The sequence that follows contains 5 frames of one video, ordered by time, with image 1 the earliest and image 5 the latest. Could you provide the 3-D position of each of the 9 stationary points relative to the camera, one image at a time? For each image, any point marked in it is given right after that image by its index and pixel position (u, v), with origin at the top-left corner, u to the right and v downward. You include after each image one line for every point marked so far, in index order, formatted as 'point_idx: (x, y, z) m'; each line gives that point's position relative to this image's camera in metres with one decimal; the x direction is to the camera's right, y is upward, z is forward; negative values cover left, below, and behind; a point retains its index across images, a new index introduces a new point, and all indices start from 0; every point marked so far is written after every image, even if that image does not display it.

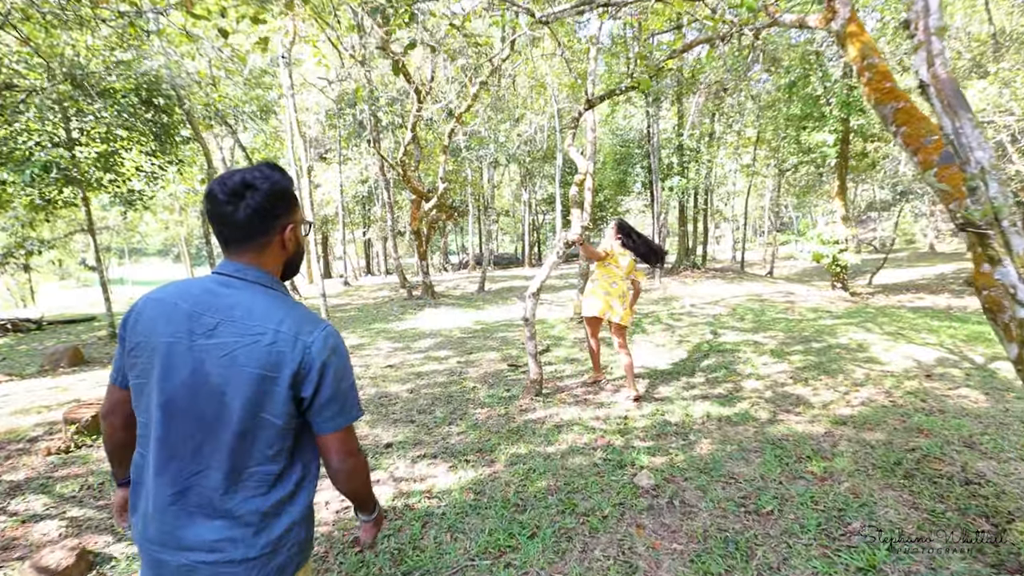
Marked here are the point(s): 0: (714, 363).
0: (+1.8, -0.7, +5.4) m
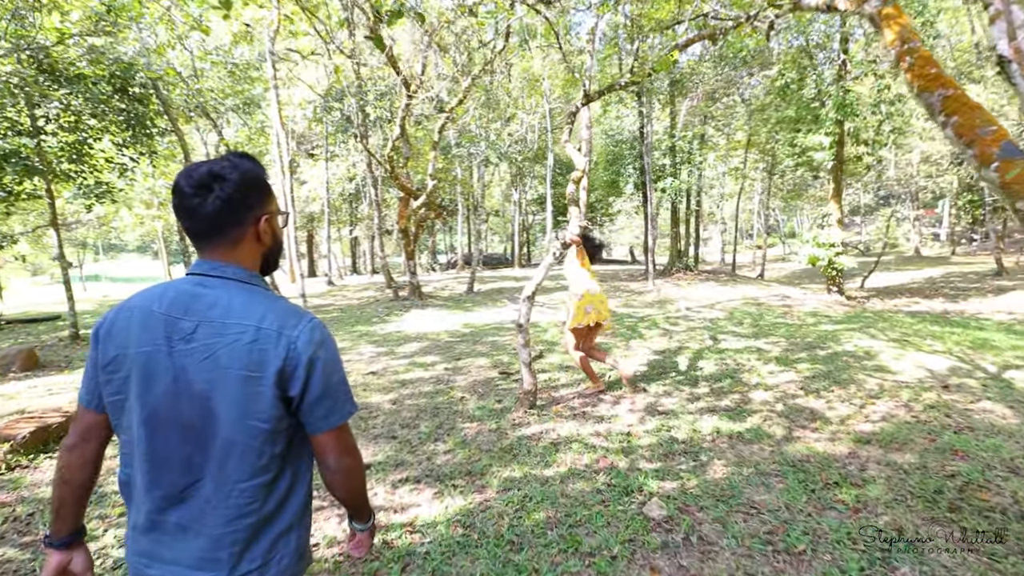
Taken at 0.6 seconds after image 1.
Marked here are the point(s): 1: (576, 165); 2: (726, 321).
0: (+1.7, -0.7, +5.1) m
1: (+0.5, +1.1, +5.2) m
2: (+2.6, -0.4, +7.4) m
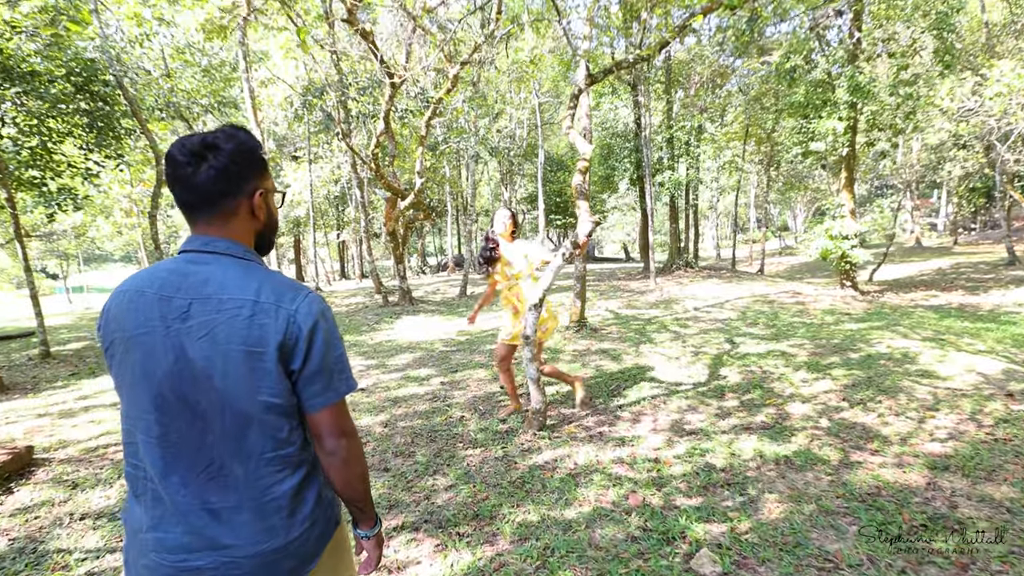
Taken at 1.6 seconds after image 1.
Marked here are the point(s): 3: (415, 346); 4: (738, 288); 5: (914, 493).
0: (+1.8, -0.7, +4.6) m
1: (+0.5, +1.0, +4.7) m
2: (+2.6, -0.4, +6.9) m
3: (-1.1, -0.7, +7.1) m
4: (+3.6, 0.0, +9.6) m
5: (+1.7, -0.9, +2.6) m
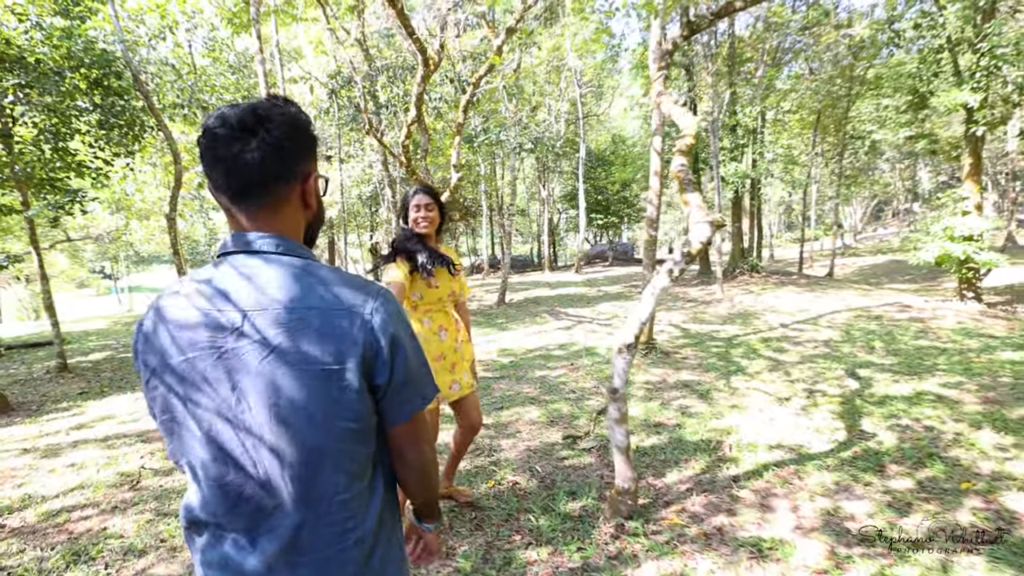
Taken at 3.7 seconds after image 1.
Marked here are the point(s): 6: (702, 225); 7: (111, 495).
0: (+2.1, -0.8, +3.3) m
1: (+0.9, +0.9, +3.5) m
2: (+3.1, -0.5, +5.6) m
3: (-0.6, -0.8, +5.9) m
4: (+4.3, -0.1, +8.3) m
5: (+2.0, -1.0, +1.3) m
6: (+0.8, +0.3, +2.5) m
7: (-2.3, -1.2, +3.4) m
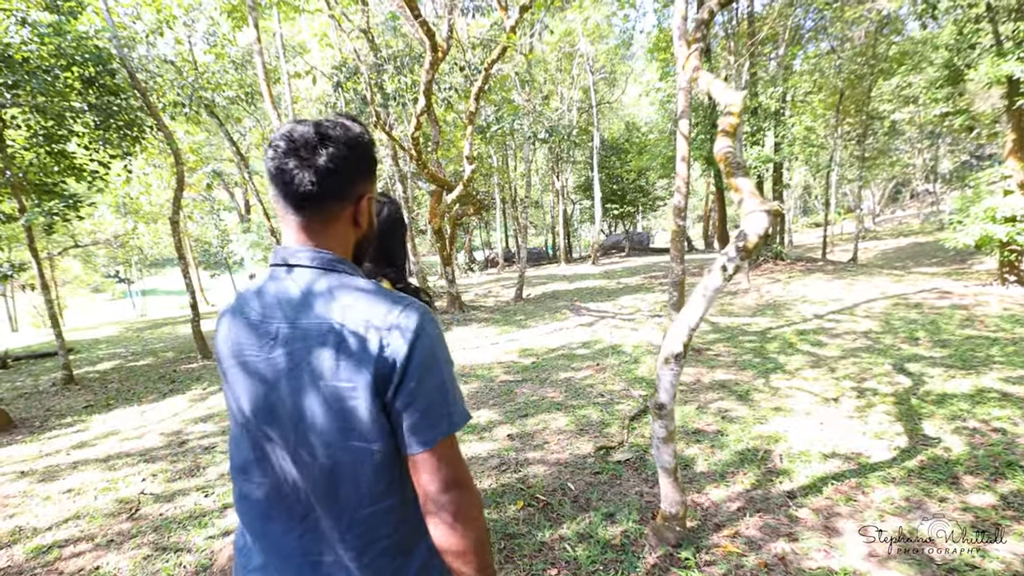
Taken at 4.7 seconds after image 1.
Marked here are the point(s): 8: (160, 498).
0: (+2.3, -0.8, +3.0) m
1: (+1.0, +0.9, +3.2) m
2: (+3.3, -0.4, +5.2) m
3: (-0.4, -0.8, +5.7) m
4: (+4.5, 0.0, +7.9) m
5: (+2.1, -1.0, +1.0) m
6: (+0.9, +0.3, +2.2) m
7: (-2.1, -1.2, +3.1) m
8: (-2.0, -1.2, +3.5) m
